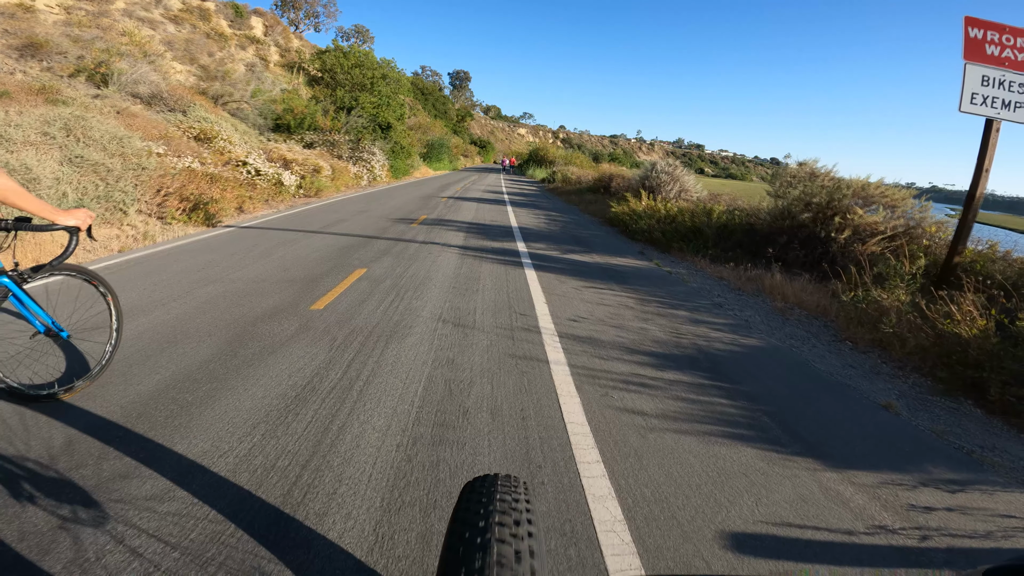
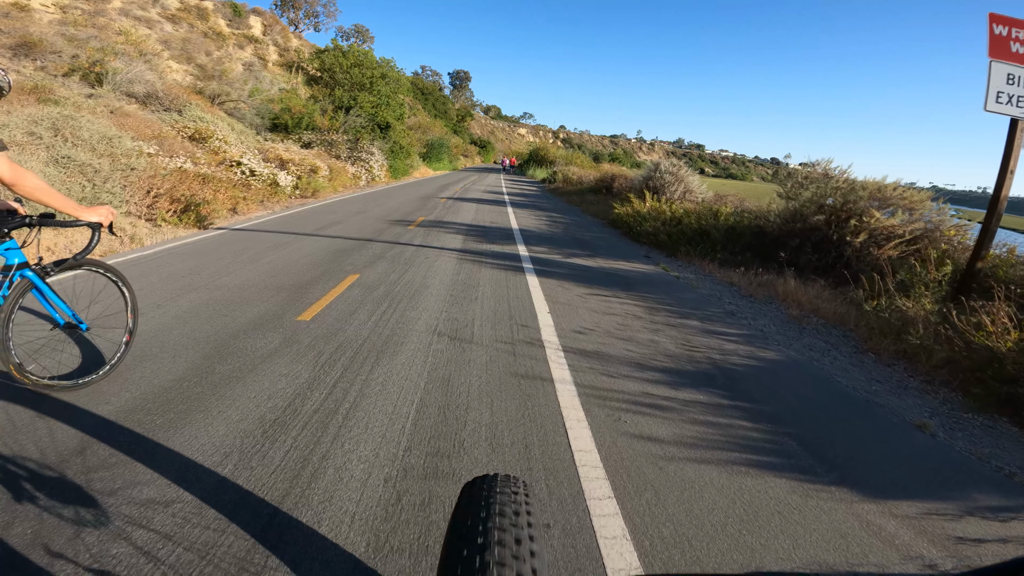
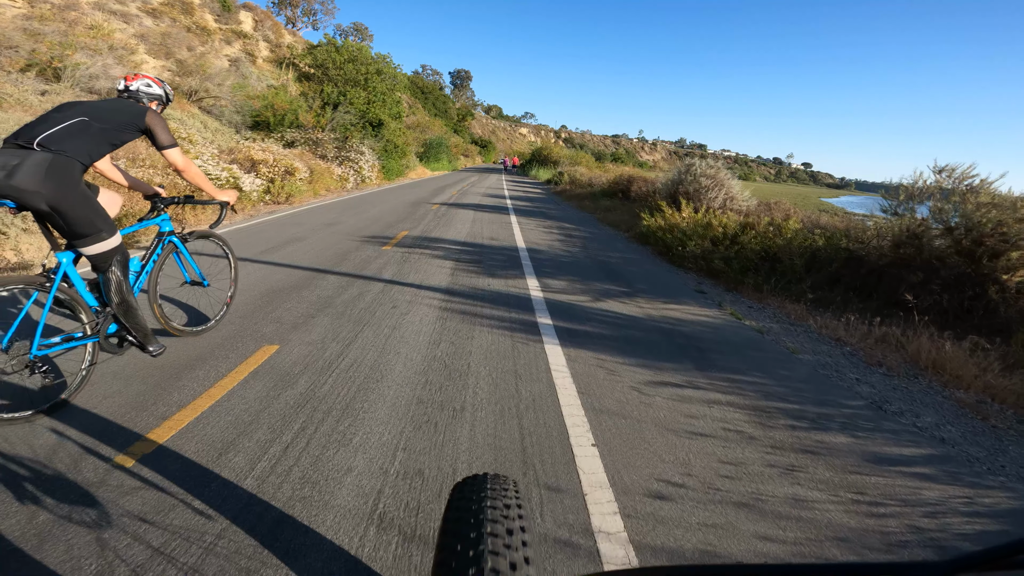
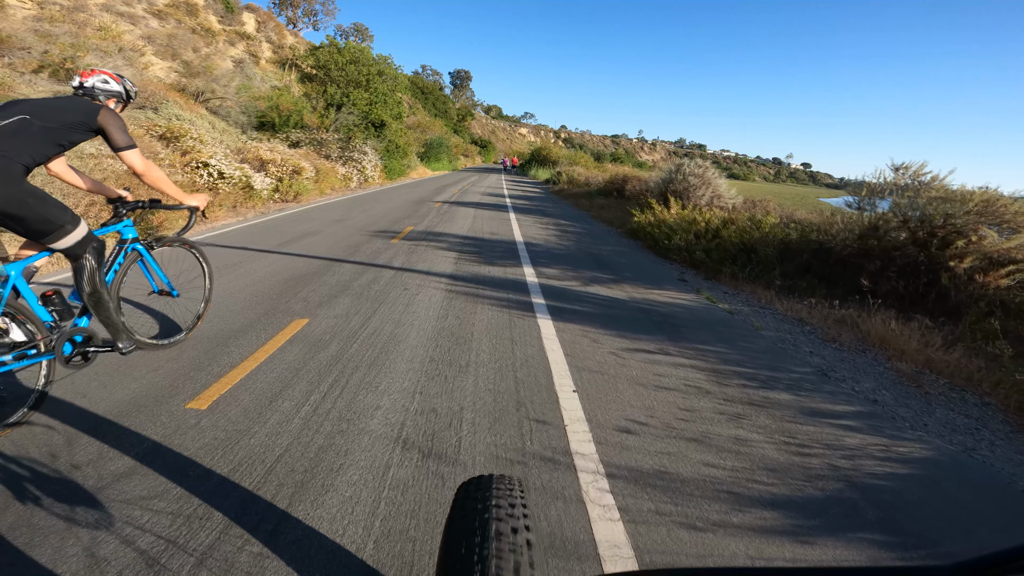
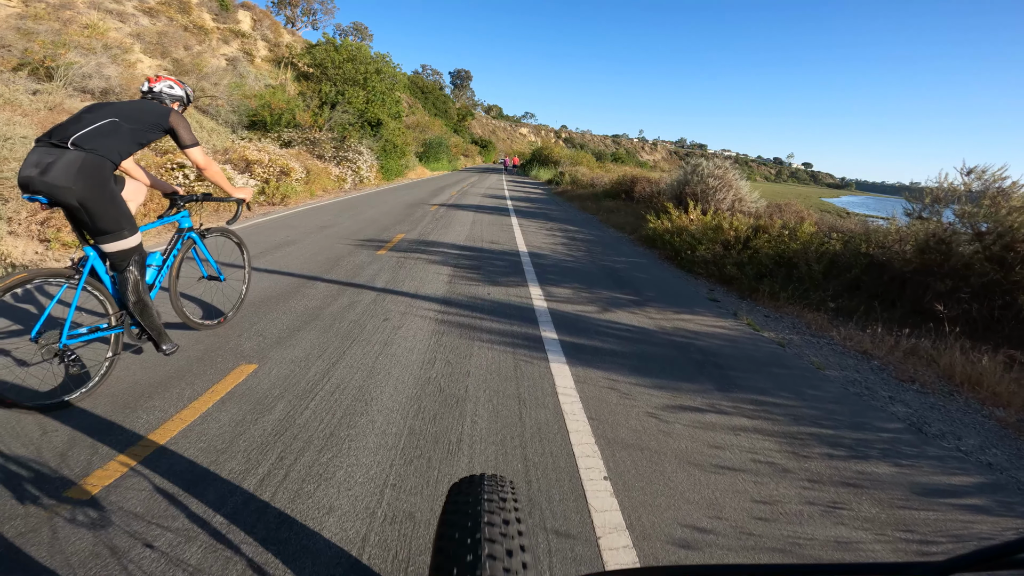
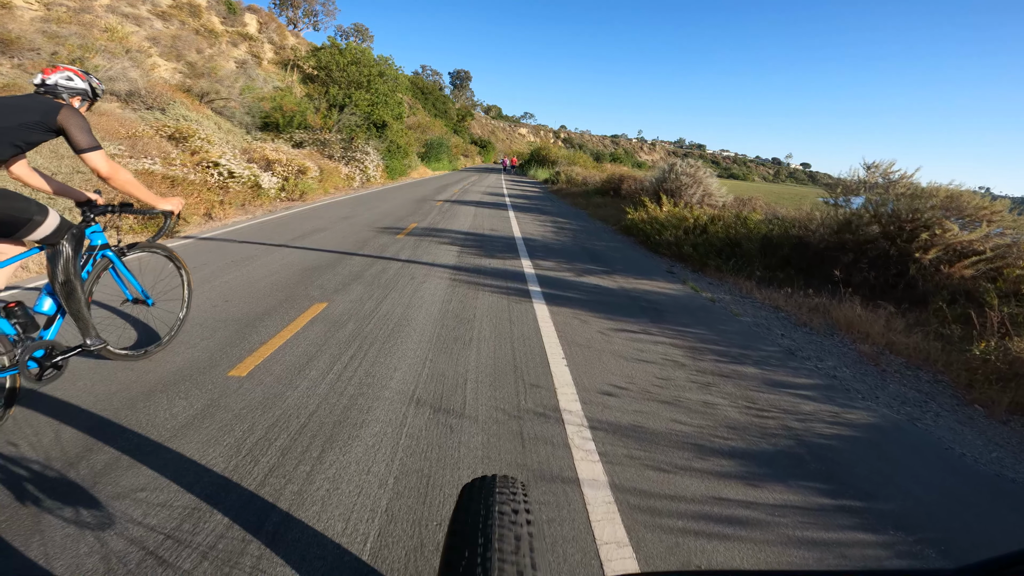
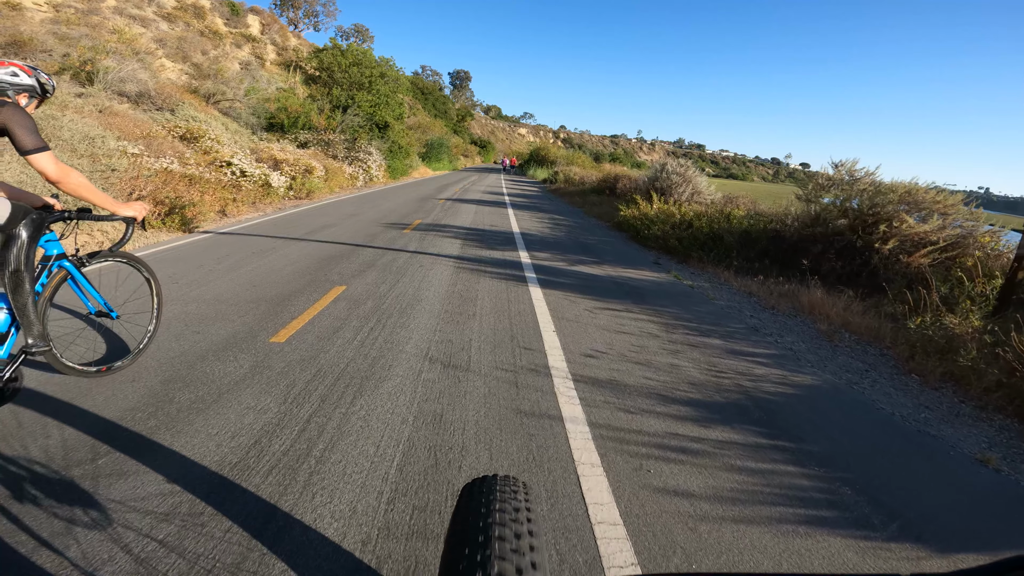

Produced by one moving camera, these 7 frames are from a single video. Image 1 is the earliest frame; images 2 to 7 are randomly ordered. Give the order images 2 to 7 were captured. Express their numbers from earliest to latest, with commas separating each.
2, 7, 6, 4, 3, 5
